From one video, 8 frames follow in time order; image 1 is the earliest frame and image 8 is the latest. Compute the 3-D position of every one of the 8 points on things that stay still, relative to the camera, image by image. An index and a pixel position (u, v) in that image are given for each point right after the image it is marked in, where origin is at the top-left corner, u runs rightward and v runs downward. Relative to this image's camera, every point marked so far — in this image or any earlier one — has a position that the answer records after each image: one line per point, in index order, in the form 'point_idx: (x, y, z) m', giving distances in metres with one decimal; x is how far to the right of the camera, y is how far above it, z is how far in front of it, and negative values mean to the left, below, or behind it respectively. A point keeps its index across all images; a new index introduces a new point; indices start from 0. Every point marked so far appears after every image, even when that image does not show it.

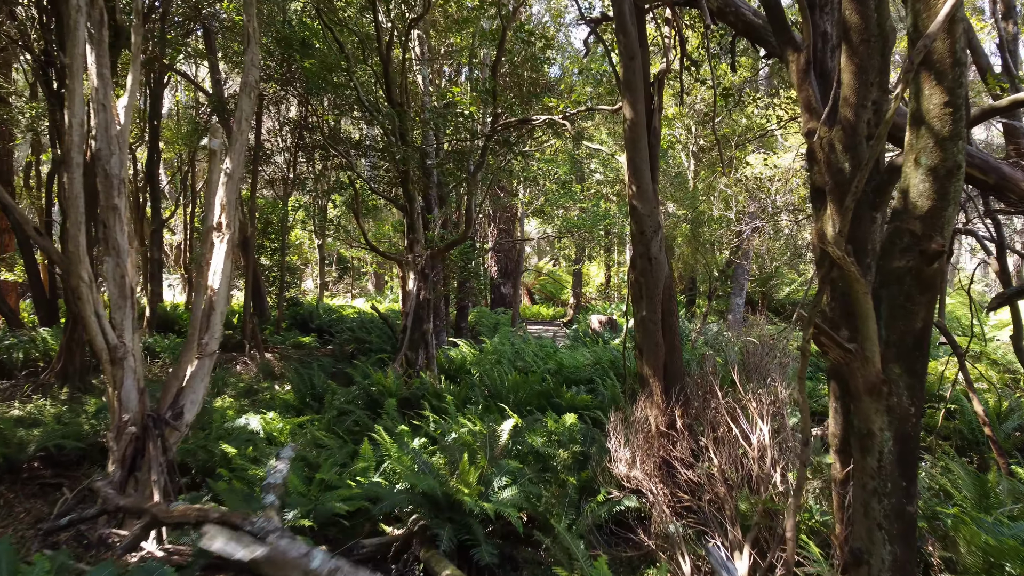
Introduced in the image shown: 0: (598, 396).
0: (+0.6, -0.8, +5.6) m
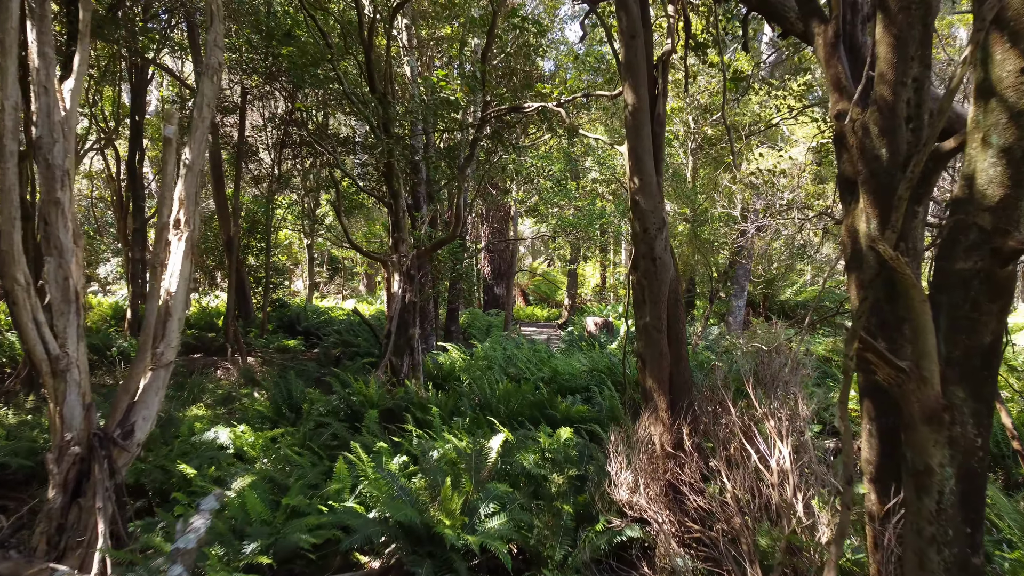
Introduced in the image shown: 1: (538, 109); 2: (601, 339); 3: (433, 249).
0: (+0.5, -0.8, +5.2) m
1: (+0.2, +1.4, +6.2) m
2: (+1.0, -0.6, +9.2) m
3: (-0.6, +0.3, +6.2) m
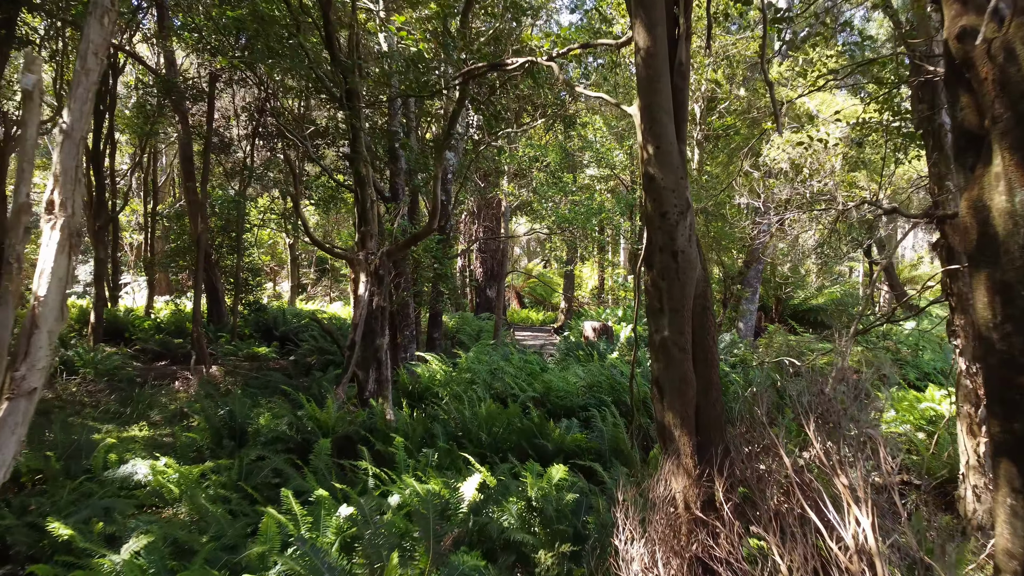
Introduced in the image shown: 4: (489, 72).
0: (+0.4, -0.8, +4.3) m
1: (+0.1, +1.4, +5.3) m
2: (+0.9, -0.6, +8.3) m
3: (-0.7, +0.3, +5.3) m
4: (-0.1, +1.3, +5.0) m
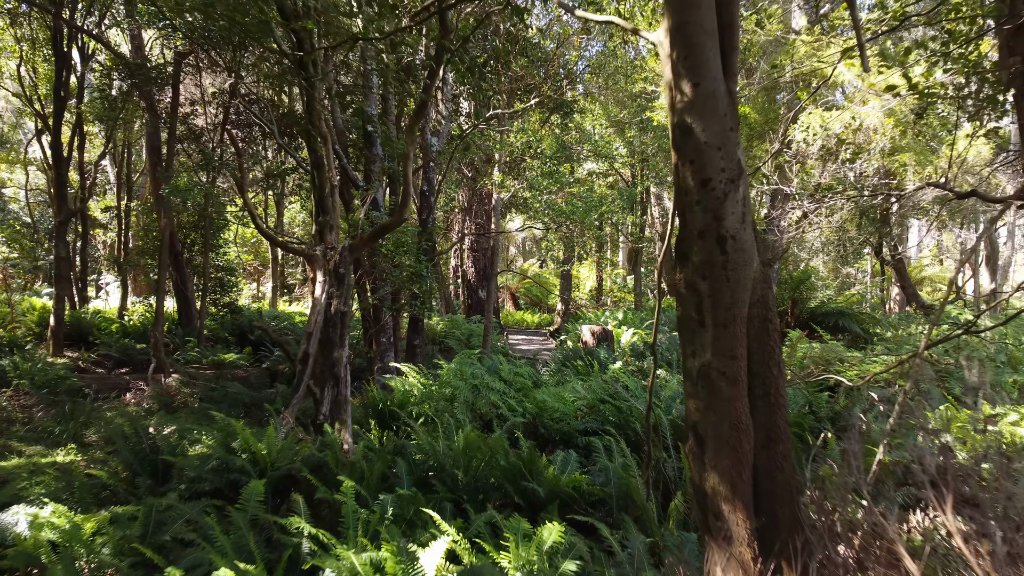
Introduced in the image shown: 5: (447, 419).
0: (+0.4, -0.8, +3.5) m
1: (0.0, +1.4, +4.4) m
2: (+0.8, -0.6, +7.4) m
3: (-0.7, +0.3, +4.4) m
4: (-0.2, +1.3, +4.2) m
5: (-0.4, -0.7, +4.5) m
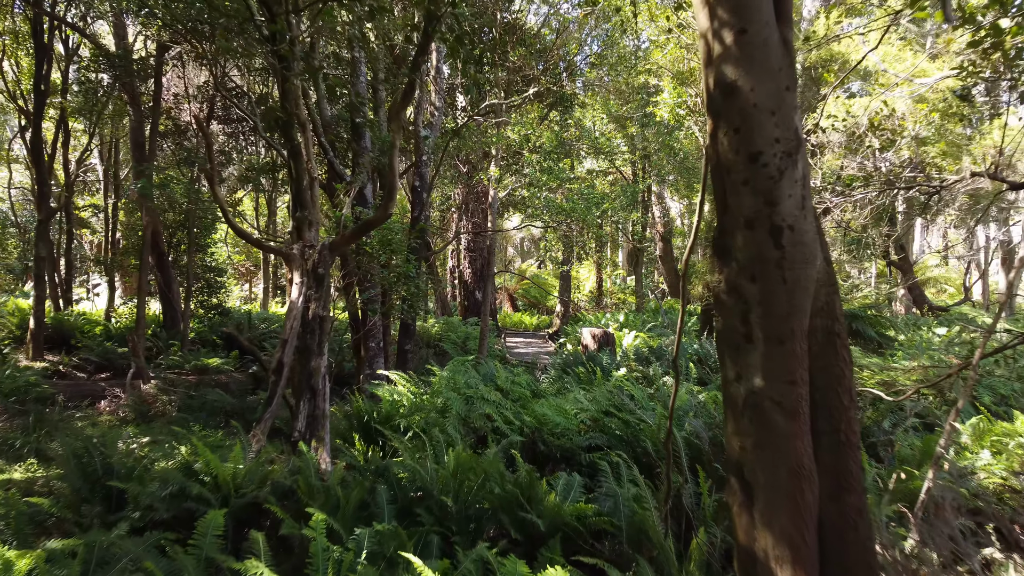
0: (+0.4, -0.8, +3.0) m
1: (0.0, +1.4, +4.0) m
2: (+0.8, -0.6, +7.0) m
3: (-0.8, +0.3, +4.0) m
4: (-0.2, +1.3, +3.7) m
5: (-0.4, -0.7, +4.1) m
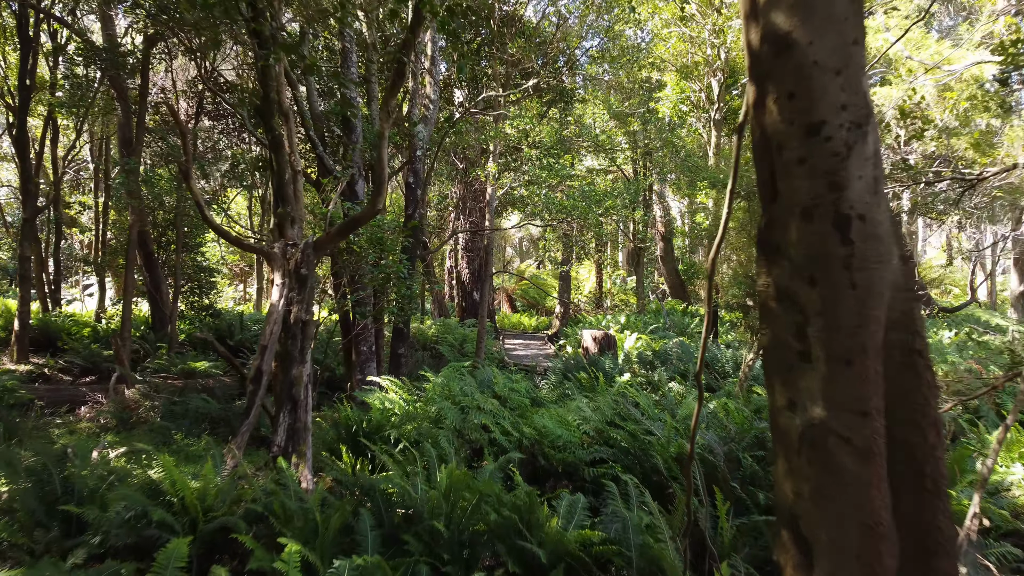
0: (+0.3, -0.8, +2.7) m
1: (0.0, +1.3, +3.7) m
2: (+0.8, -0.6, +6.7) m
3: (-0.8, +0.3, +3.7) m
4: (-0.2, +1.3, +3.4) m
5: (-0.4, -0.7, +3.8) m
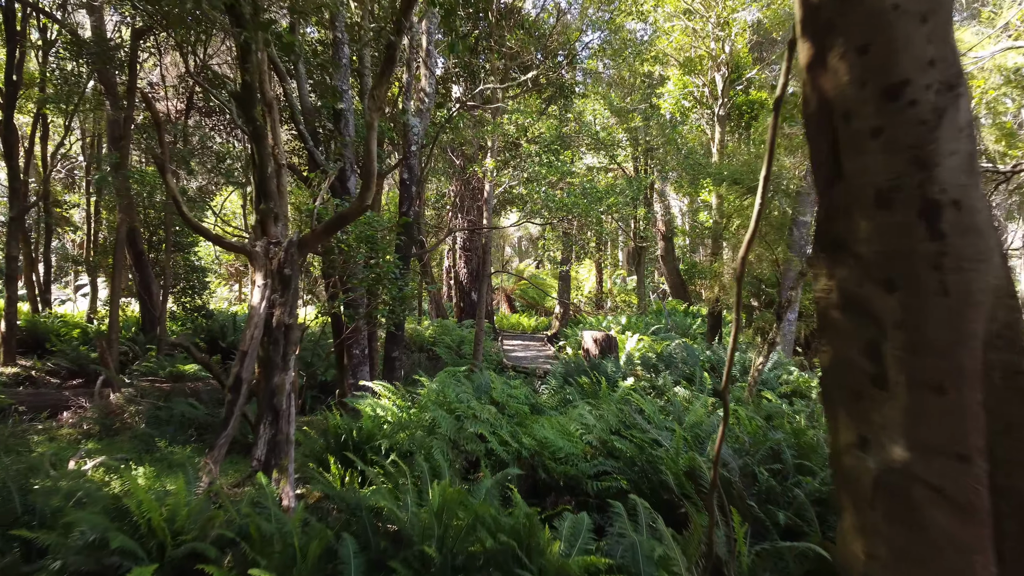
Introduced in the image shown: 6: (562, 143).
0: (+0.3, -0.8, +2.5) m
1: (0.0, +1.3, +3.4) m
2: (+0.7, -0.6, +6.5) m
3: (-0.8, +0.2, +3.5) m
4: (-0.2, +1.2, +3.2) m
5: (-0.4, -0.8, +3.6) m
6: (+0.5, +1.5, +8.5) m
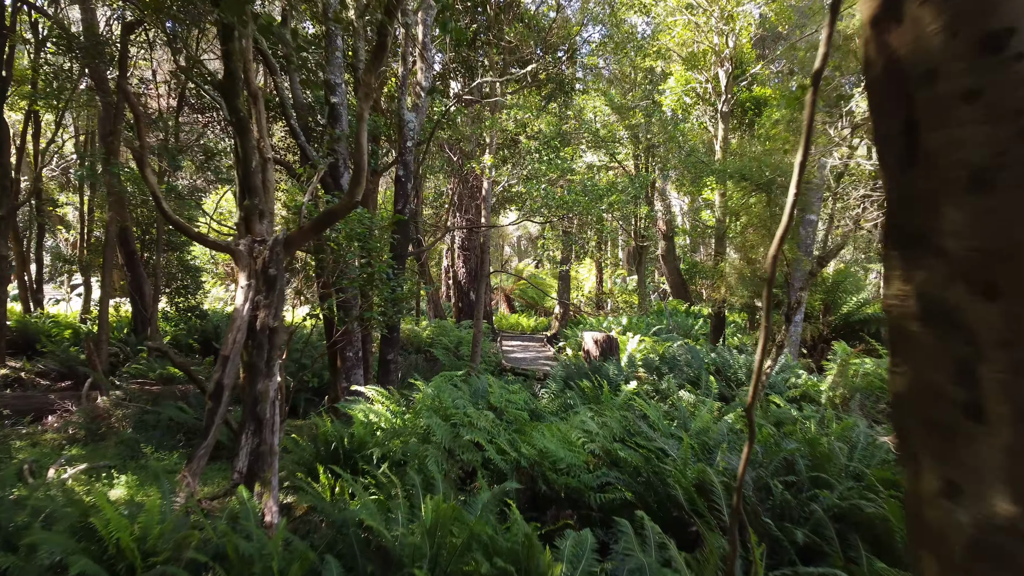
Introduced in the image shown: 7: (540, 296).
0: (+0.3, -0.8, +2.3) m
1: (0.0, +1.3, +3.2) m
2: (+0.7, -0.6, +6.3) m
3: (-0.8, +0.2, +3.3) m
4: (-0.2, +1.2, +3.0) m
5: (-0.4, -0.8, +3.4) m
6: (+0.5, +1.5, +8.3) m
7: (+0.6, -0.2, +18.1) m
